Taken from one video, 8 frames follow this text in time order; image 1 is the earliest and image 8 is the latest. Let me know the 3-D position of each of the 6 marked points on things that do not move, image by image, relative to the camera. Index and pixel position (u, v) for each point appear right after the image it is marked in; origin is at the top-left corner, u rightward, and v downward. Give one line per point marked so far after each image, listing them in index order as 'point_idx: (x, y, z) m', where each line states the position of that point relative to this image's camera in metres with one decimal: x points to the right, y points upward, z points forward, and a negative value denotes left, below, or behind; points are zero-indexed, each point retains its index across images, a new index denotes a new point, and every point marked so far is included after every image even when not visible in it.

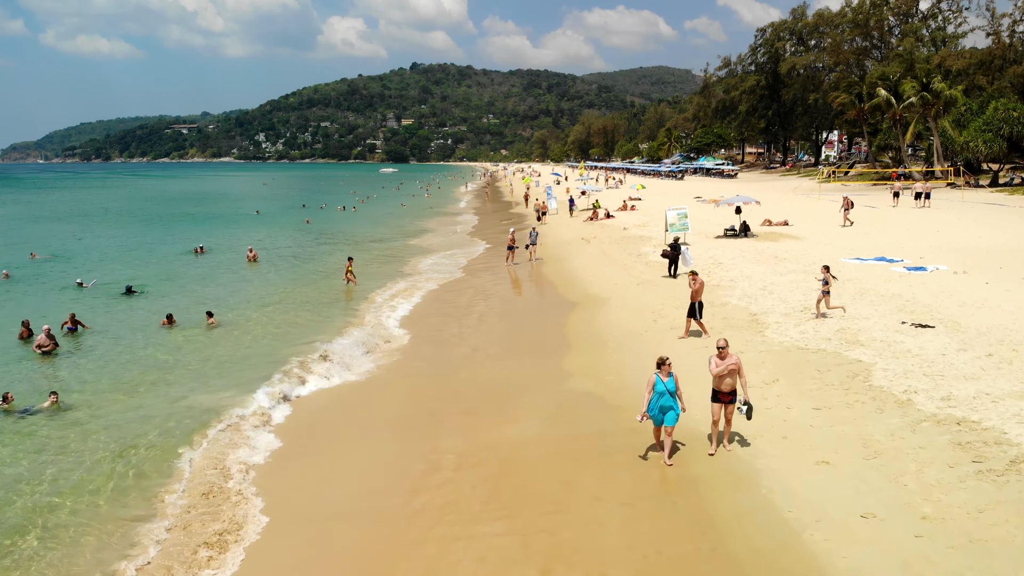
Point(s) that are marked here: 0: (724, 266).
0: (+4.8, +0.5, +18.7) m
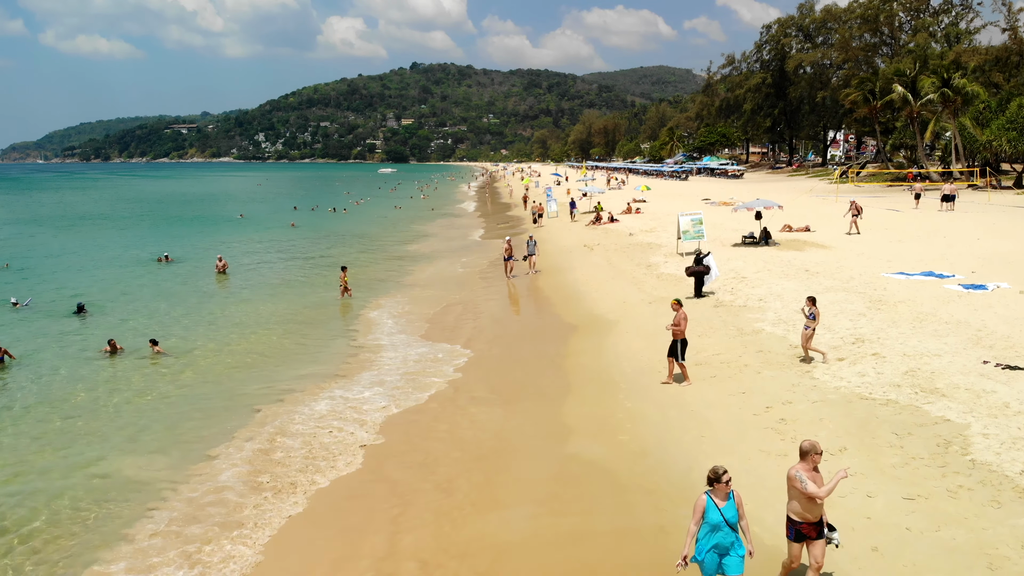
0: (+4.7, +0.1, +16.2) m
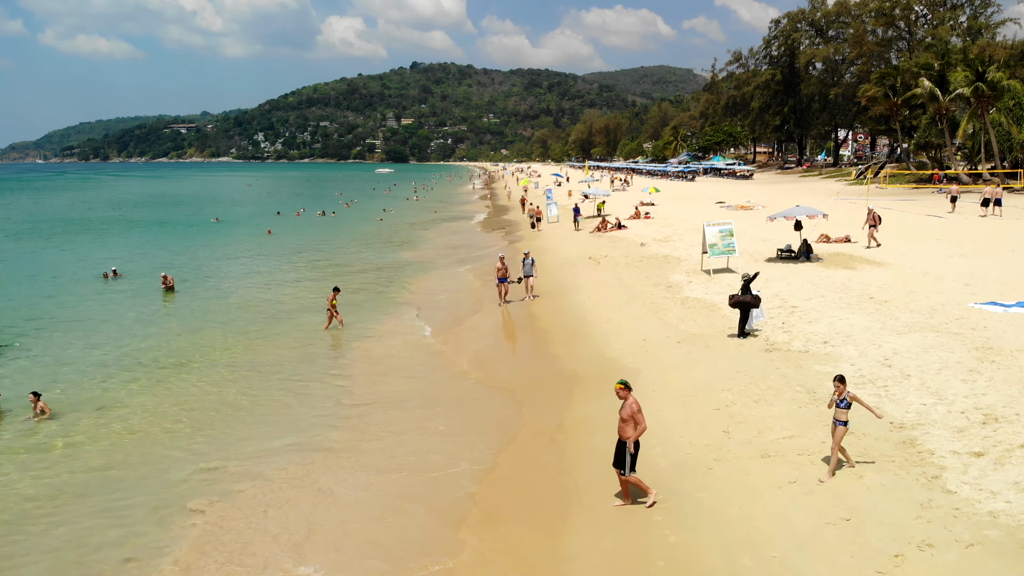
0: (+4.5, -0.4, +12.8) m
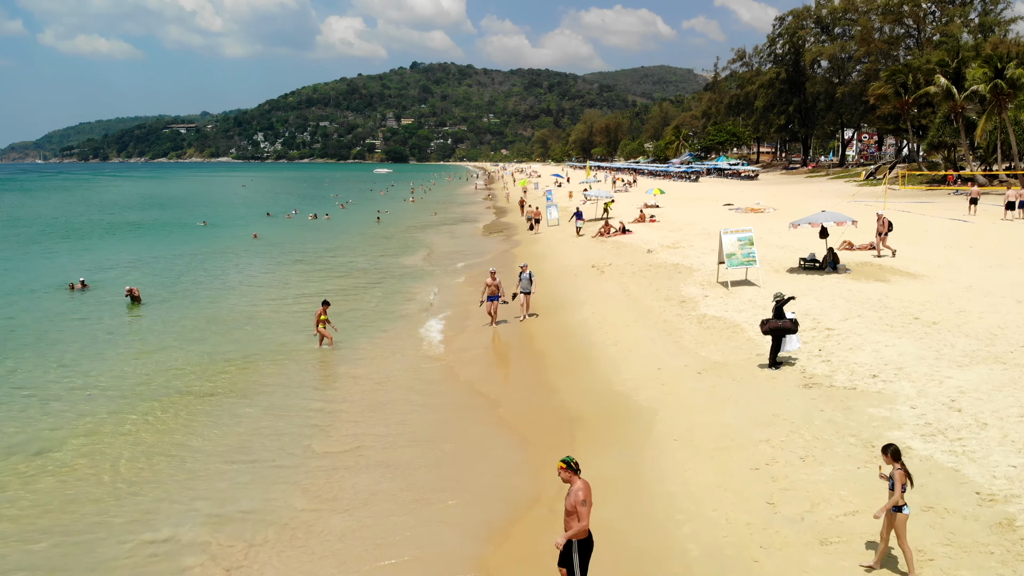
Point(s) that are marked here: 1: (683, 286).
0: (+4.5, -0.7, +11.1) m
1: (+3.4, +0.1, +16.4) m
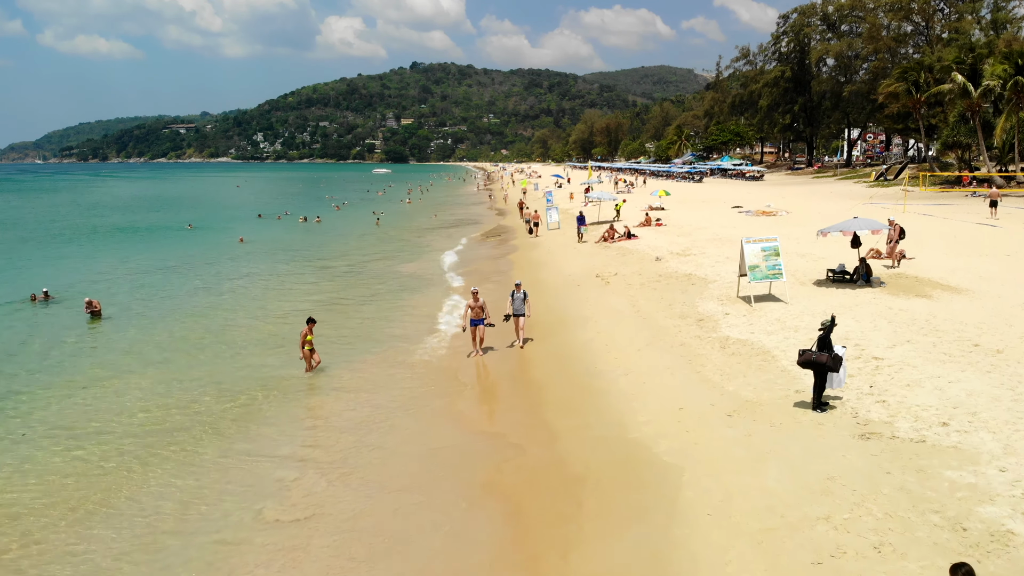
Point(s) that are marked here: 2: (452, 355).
0: (+4.4, -1.0, +9.4) m
1: (+3.4, -0.2, +14.7) m
2: (-0.9, -1.1, +12.6) m
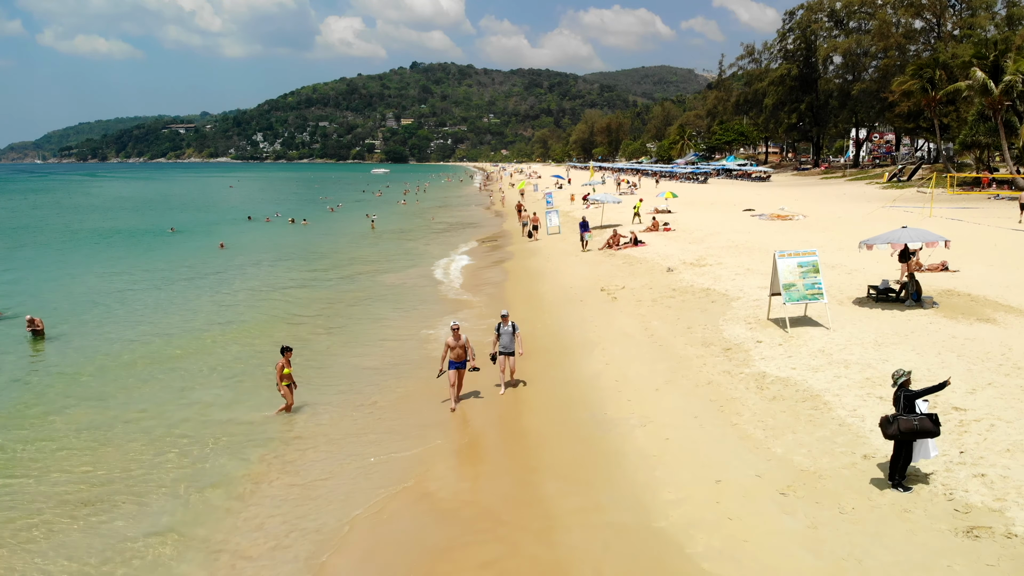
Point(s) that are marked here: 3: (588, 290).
0: (+4.3, -1.3, +7.4) m
1: (+3.3, -0.5, +12.7) m
2: (-1.0, -1.4, +10.6) m
3: (+1.6, -0.1, +17.4) m
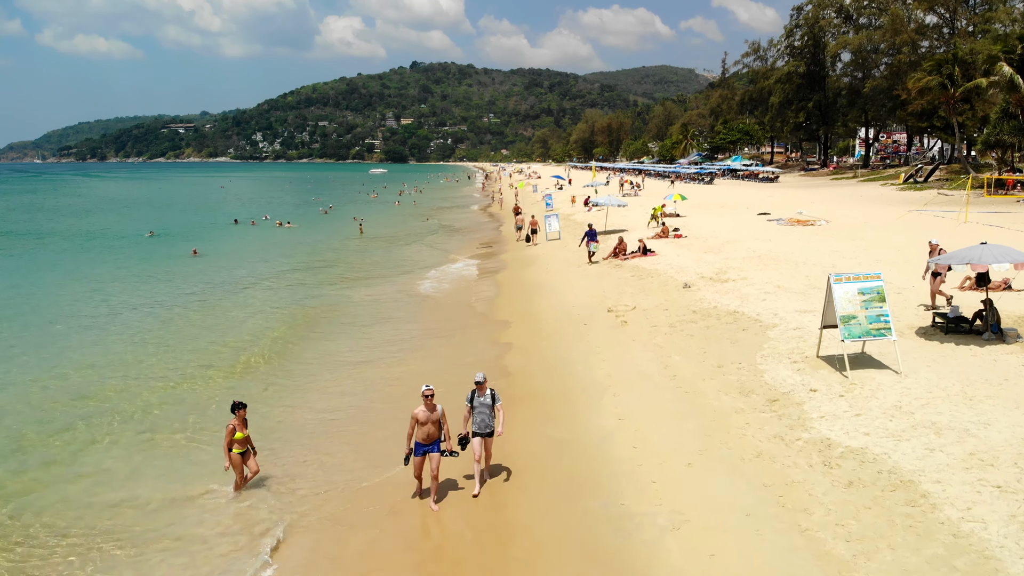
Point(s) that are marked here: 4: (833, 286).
0: (+4.2, -1.7, +5.1) m
1: (+3.1, -0.9, +10.3) m
2: (-1.2, -1.8, +8.3) m
3: (+1.5, -0.5, +15.1) m
4: (+3.7, 0.0, +9.5) m
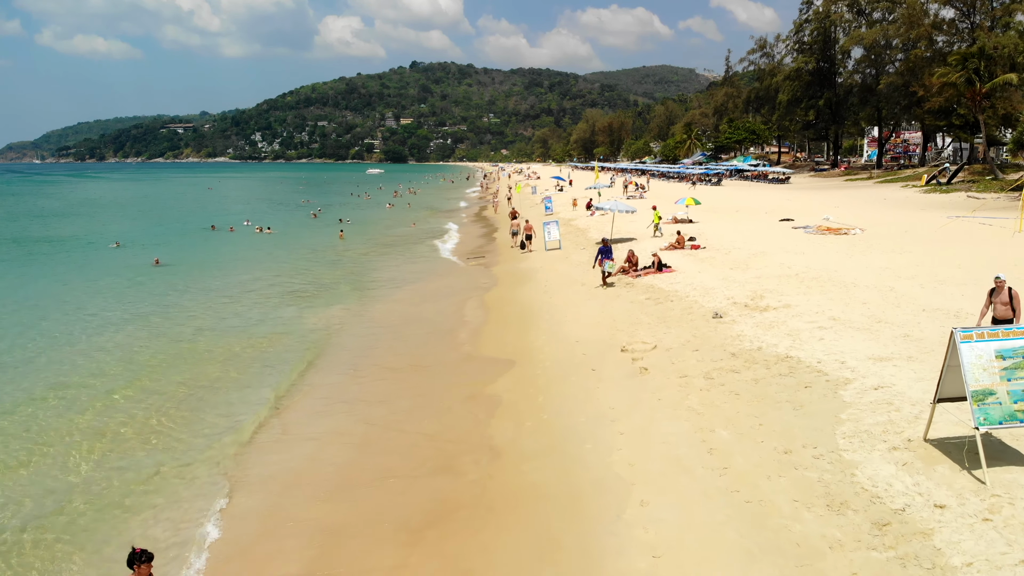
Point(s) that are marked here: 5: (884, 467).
0: (+4.0, -2.2, +2.1) m
1: (+3.0, -1.4, +7.4) m
2: (-1.3, -2.3, +5.3) m
3: (+1.3, -1.0, +12.2) m
4: (+3.6, -0.4, +6.6) m
5: (+3.1, -1.5, +6.9) m
